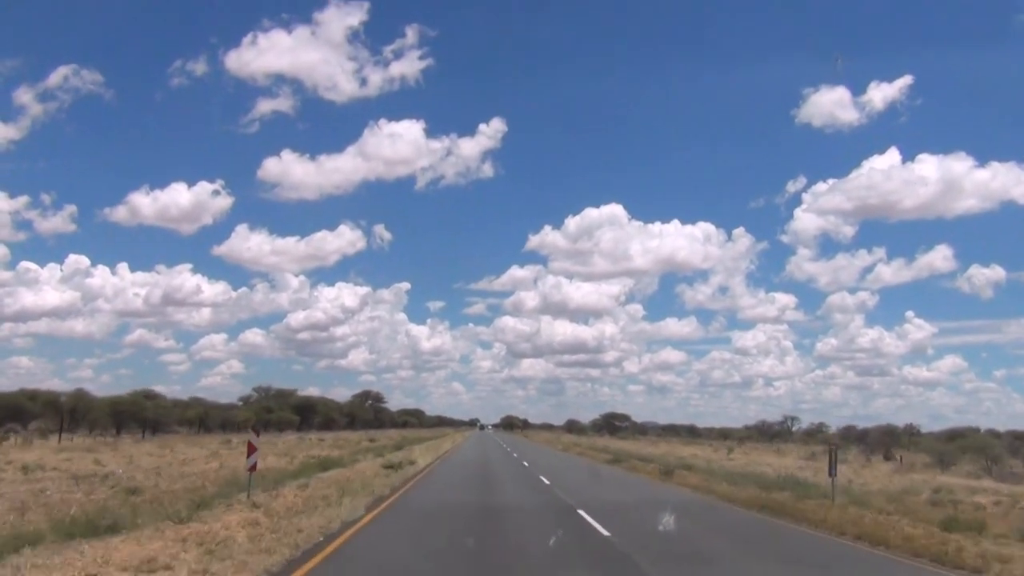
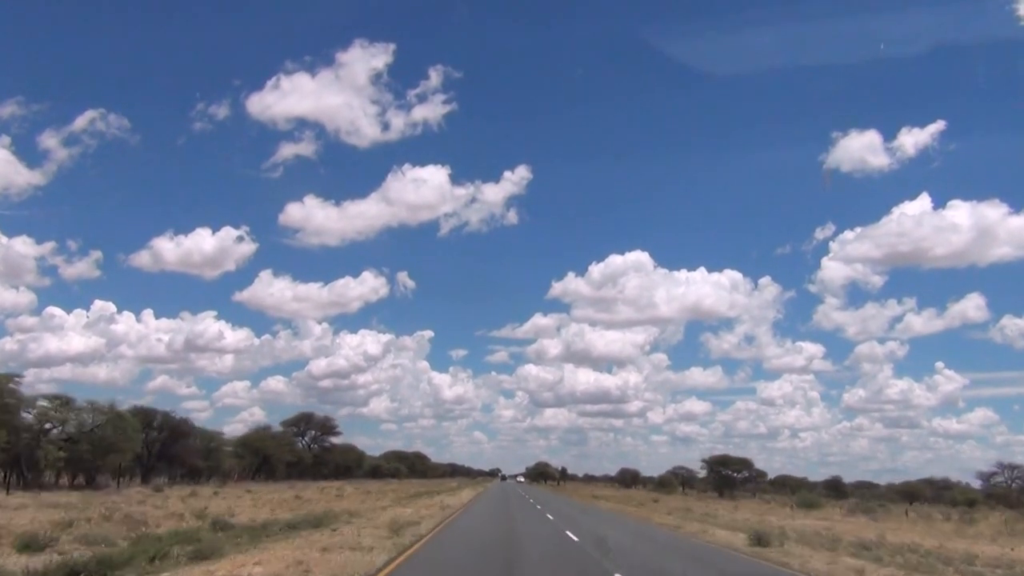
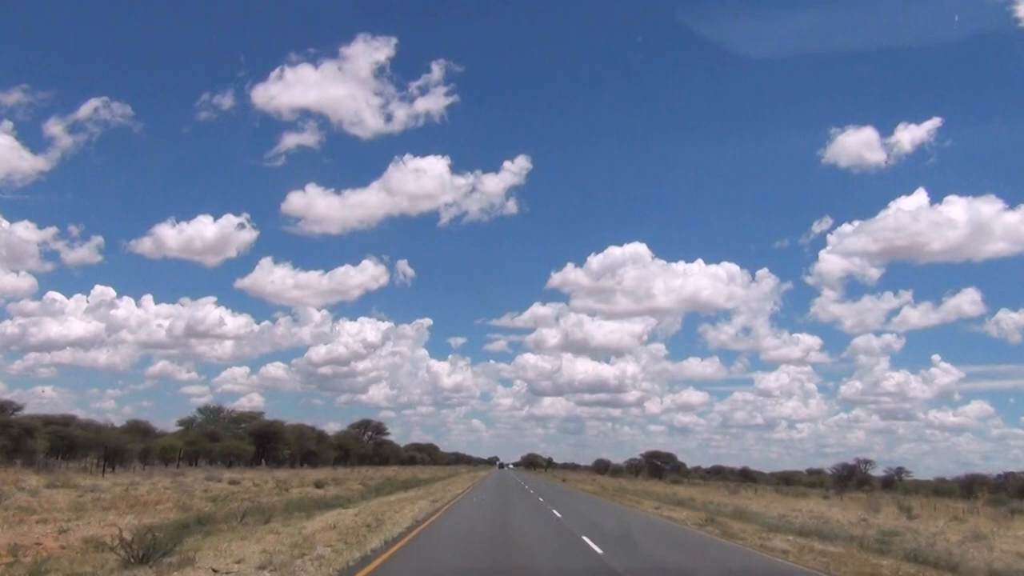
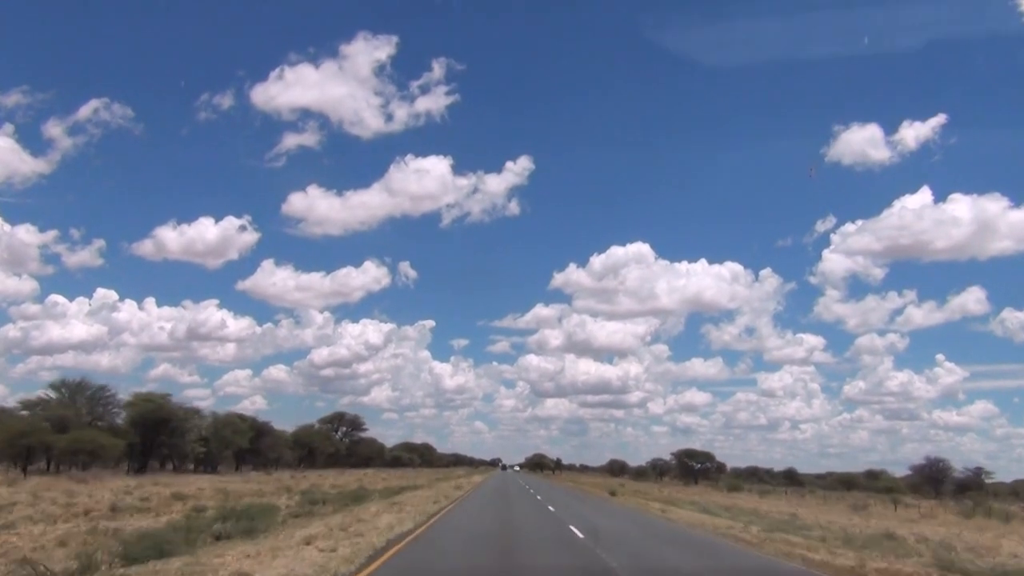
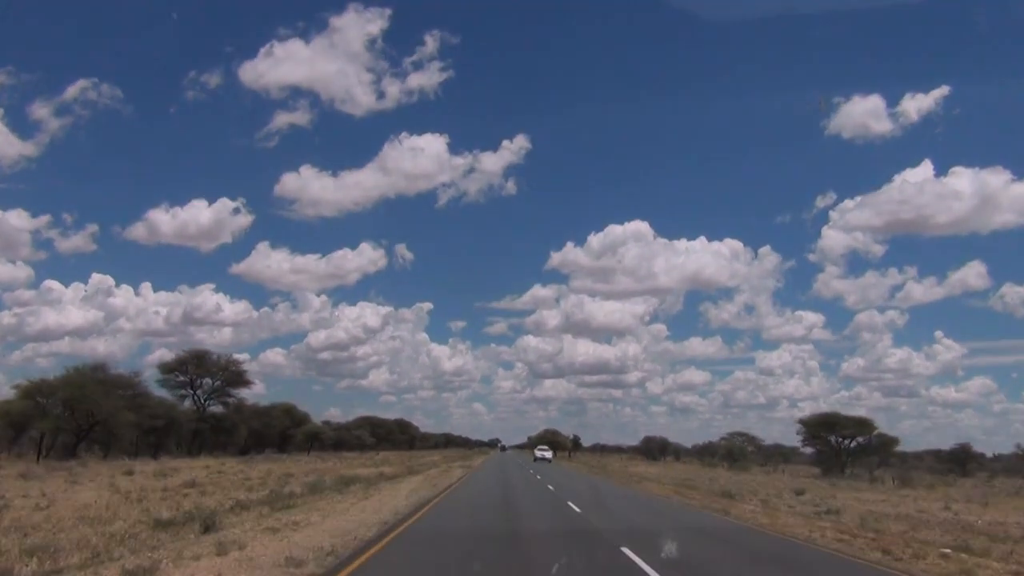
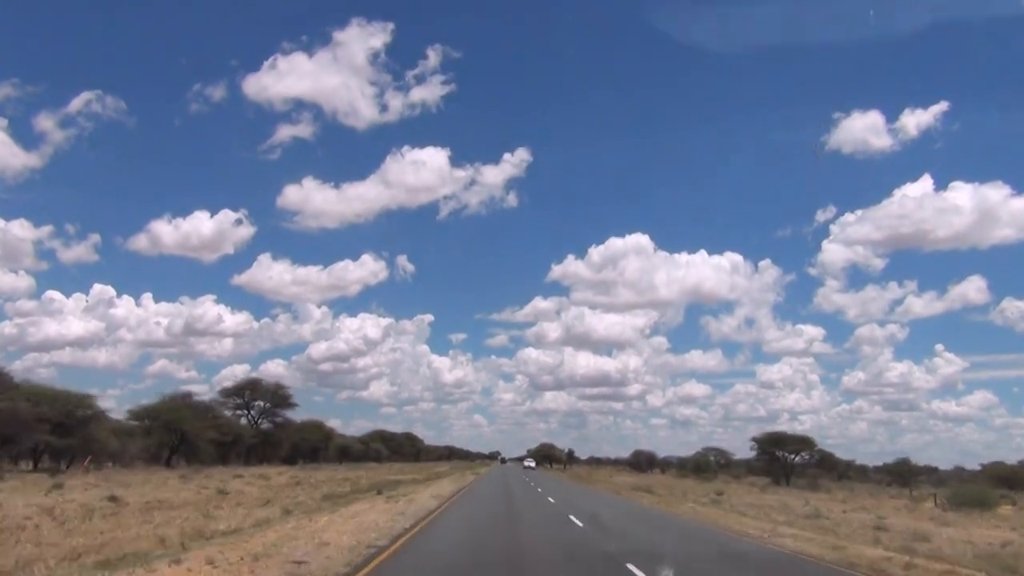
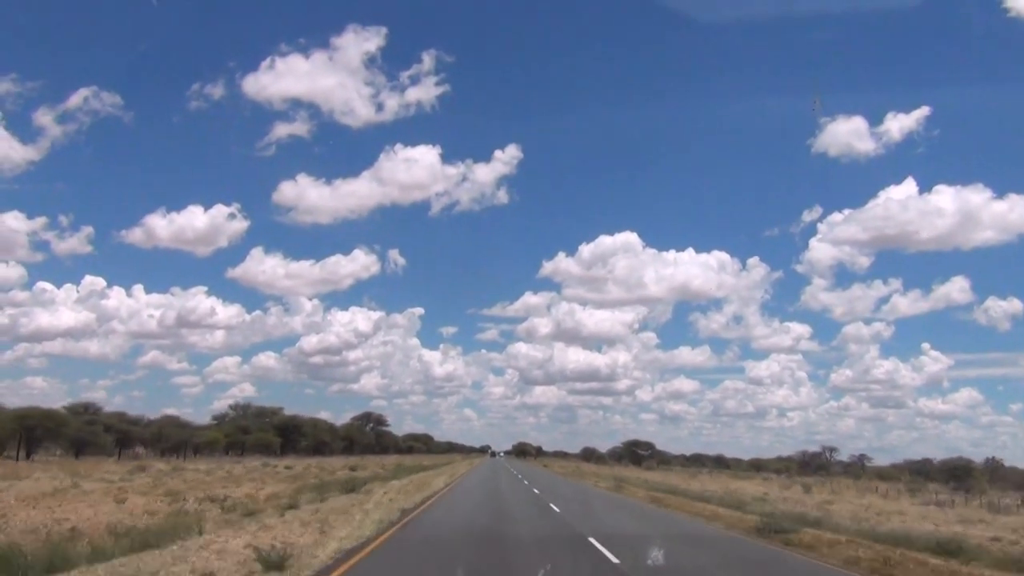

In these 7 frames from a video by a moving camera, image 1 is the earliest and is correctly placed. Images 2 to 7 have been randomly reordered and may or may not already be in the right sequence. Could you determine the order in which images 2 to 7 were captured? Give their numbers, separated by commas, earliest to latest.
7, 3, 4, 2, 6, 5
